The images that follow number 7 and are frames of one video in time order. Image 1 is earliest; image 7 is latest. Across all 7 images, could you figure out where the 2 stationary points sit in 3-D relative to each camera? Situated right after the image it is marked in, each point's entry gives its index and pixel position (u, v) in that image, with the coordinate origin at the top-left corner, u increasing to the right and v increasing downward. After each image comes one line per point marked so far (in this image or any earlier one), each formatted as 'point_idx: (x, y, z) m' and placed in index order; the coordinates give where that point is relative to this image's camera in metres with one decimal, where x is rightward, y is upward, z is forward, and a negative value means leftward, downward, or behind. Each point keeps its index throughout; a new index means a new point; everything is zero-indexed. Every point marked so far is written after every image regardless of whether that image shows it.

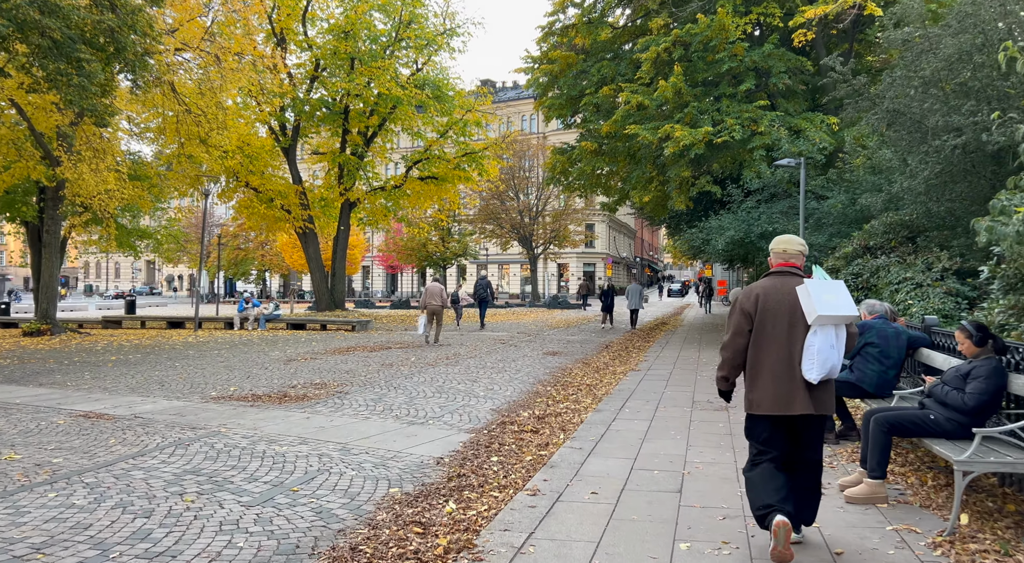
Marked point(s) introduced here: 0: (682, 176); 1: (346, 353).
0: (+4.4, +2.7, +17.1) m
1: (-3.3, -1.4, +13.1) m
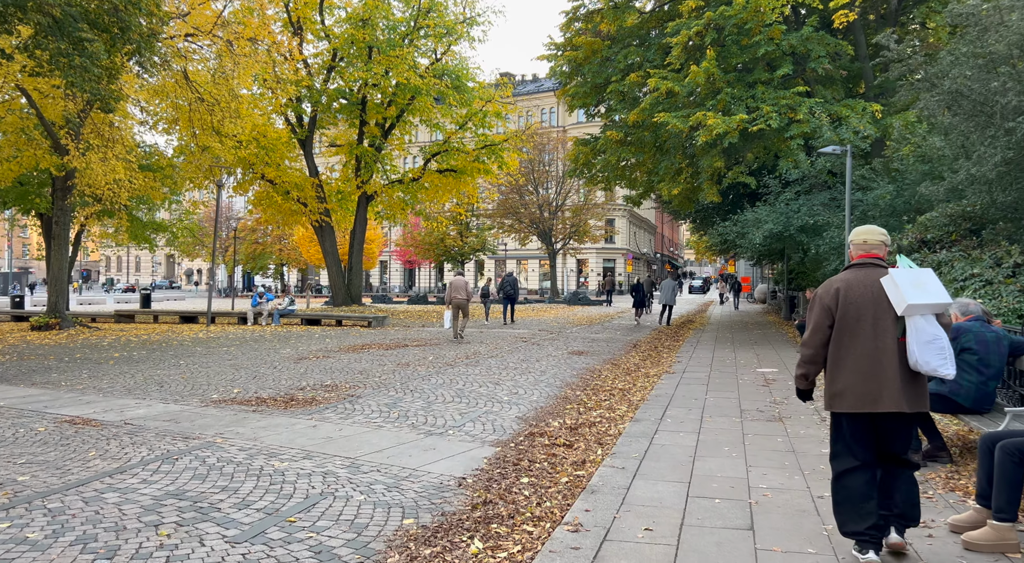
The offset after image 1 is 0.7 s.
0: (+5.0, +2.8, +16.3) m
1: (-2.8, -1.3, +12.5) m
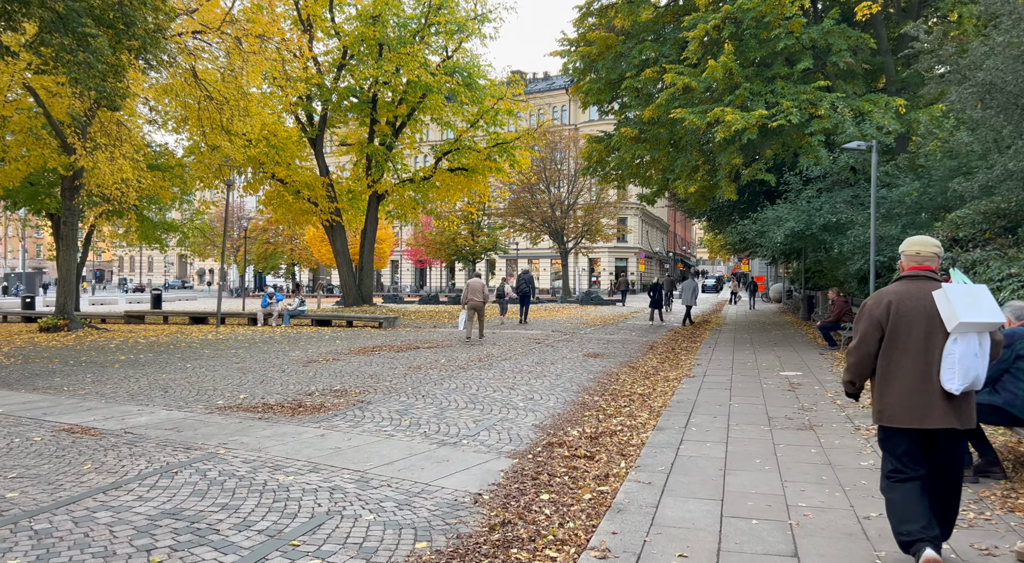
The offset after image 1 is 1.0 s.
0: (+5.3, +2.8, +15.9) m
1: (-2.6, -1.3, +12.2) m
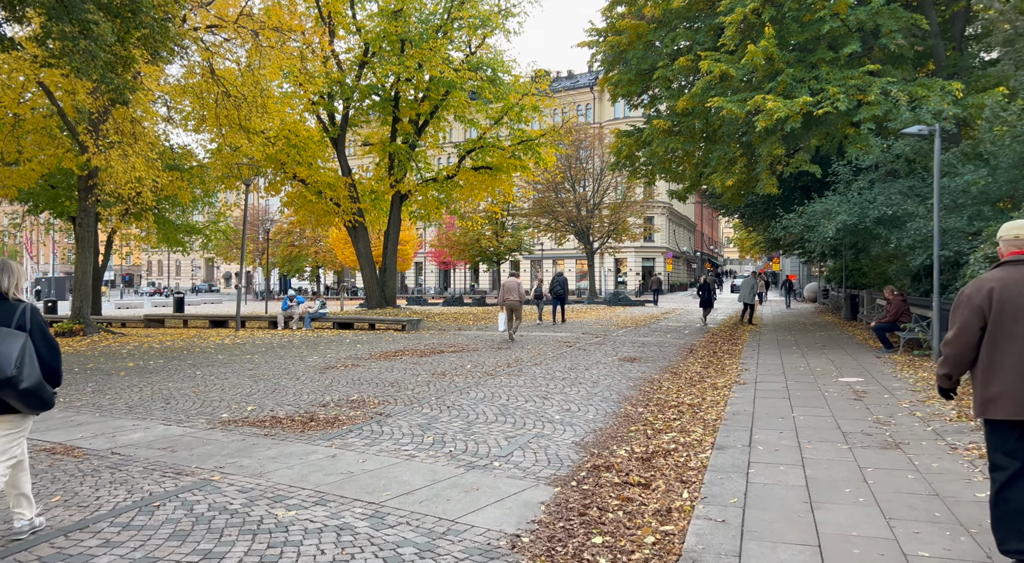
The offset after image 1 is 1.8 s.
0: (+5.9, +2.9, +14.9) m
1: (-2.0, -1.3, +11.5) m
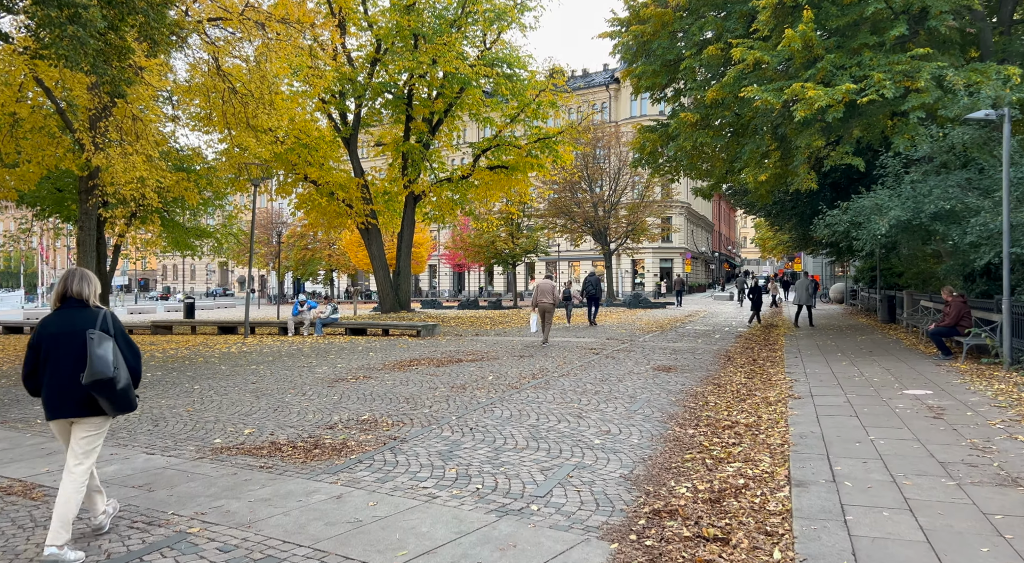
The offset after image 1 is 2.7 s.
0: (+6.3, +2.9, +13.9) m
1: (-1.7, -1.4, +10.7) m
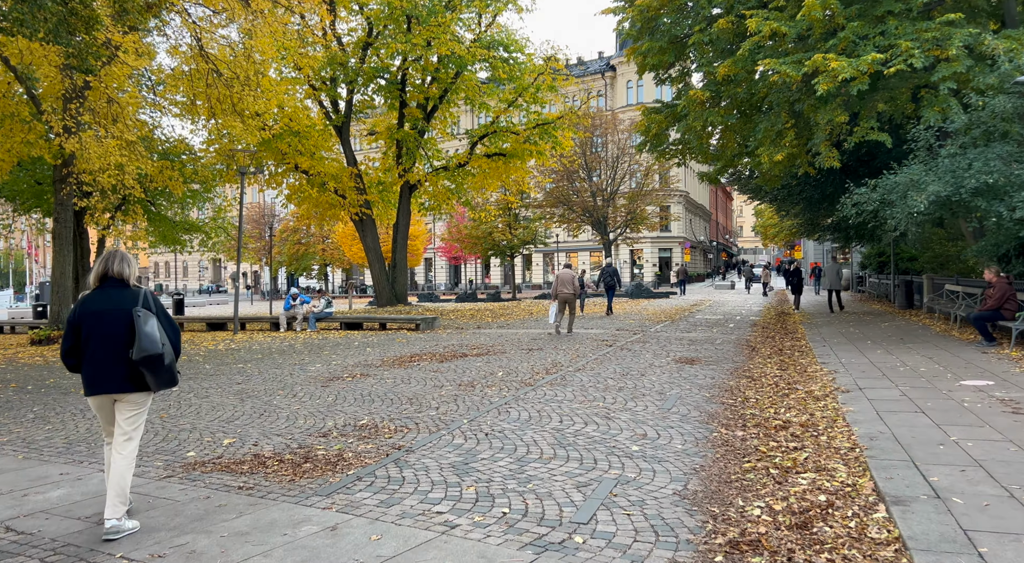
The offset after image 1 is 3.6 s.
0: (+6.4, +3.2, +13.1) m
1: (-1.5, -1.2, +9.8) m
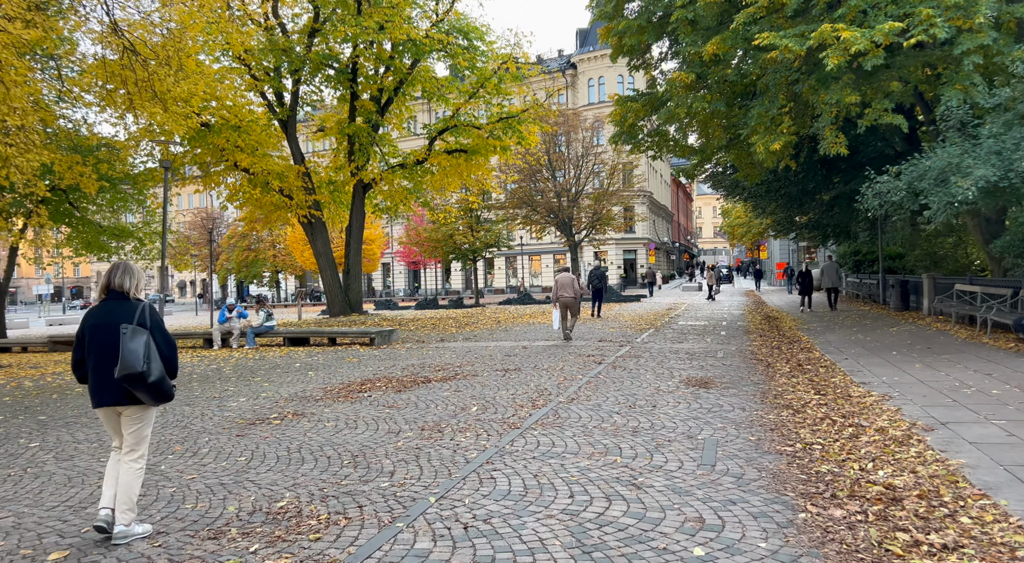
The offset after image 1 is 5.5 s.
0: (+5.8, +3.1, +11.6) m
1: (-1.8, -1.4, +7.8) m
